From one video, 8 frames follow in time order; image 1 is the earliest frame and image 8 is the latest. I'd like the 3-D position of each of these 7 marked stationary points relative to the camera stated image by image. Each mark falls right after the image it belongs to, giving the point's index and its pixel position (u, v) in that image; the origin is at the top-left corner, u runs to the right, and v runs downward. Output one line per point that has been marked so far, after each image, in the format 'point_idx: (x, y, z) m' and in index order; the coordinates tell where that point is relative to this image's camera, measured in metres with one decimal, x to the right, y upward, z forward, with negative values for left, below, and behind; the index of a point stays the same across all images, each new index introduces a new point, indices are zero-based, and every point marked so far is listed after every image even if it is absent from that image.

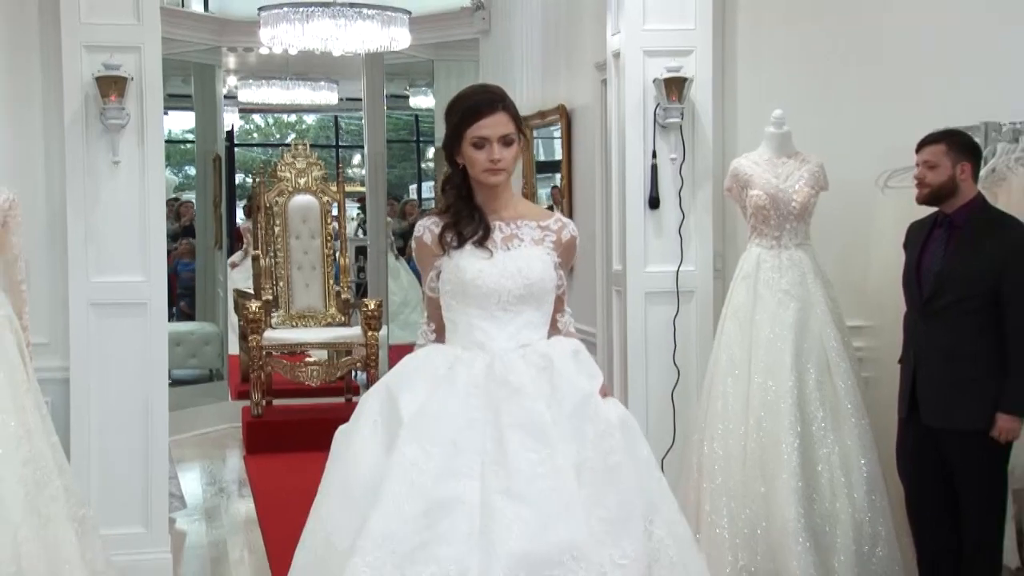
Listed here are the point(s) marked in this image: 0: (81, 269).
0: (-1.5, +0.1, +3.5) m
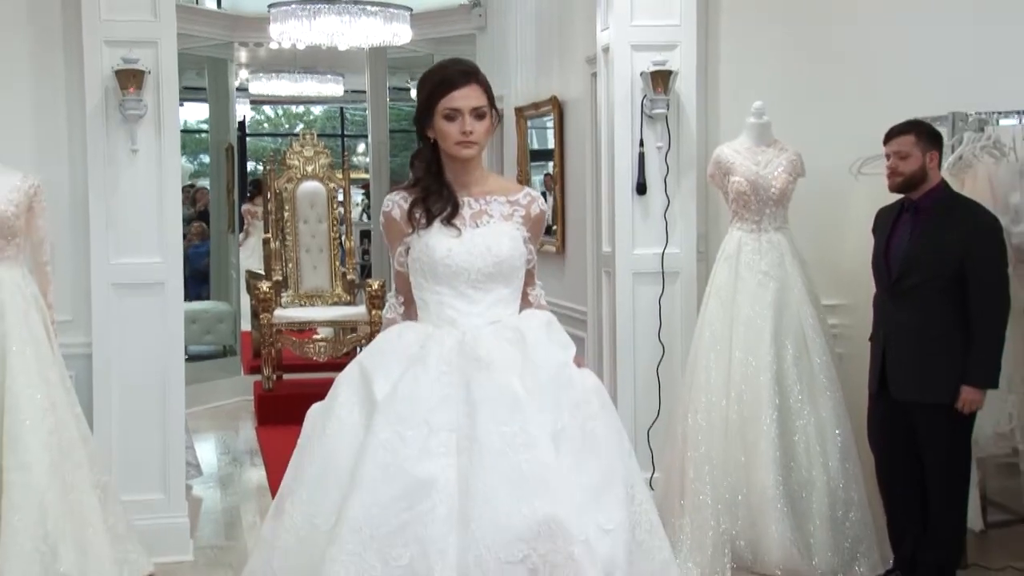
0: (-1.5, +0.1, +3.7) m
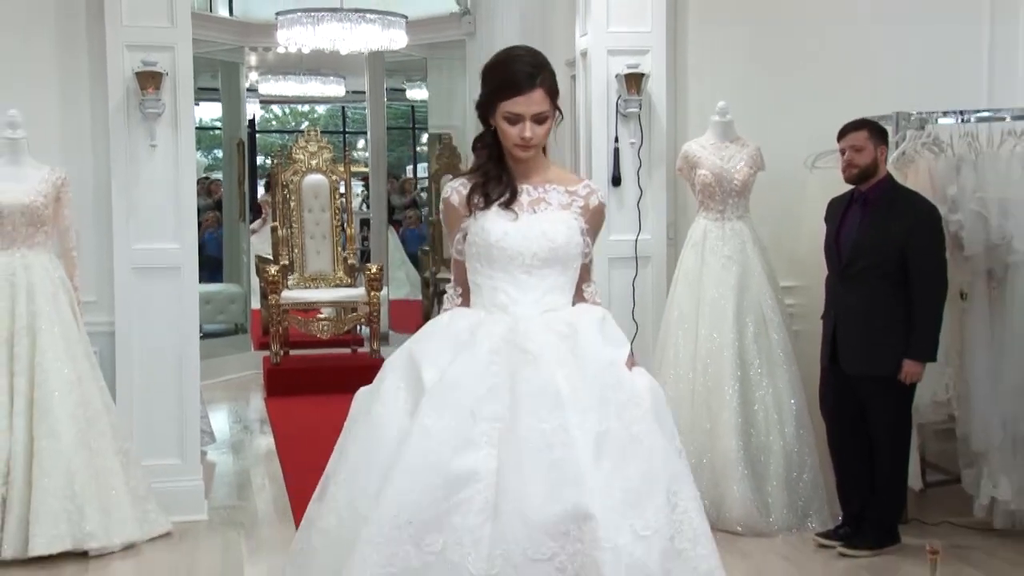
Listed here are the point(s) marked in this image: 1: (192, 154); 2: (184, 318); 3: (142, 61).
0: (-1.6, +0.2, +4.1) m
1: (-1.3, +0.5, +4.1) m
2: (-1.3, -0.1, +4.2) m
3: (-1.5, +0.9, +4.0) m
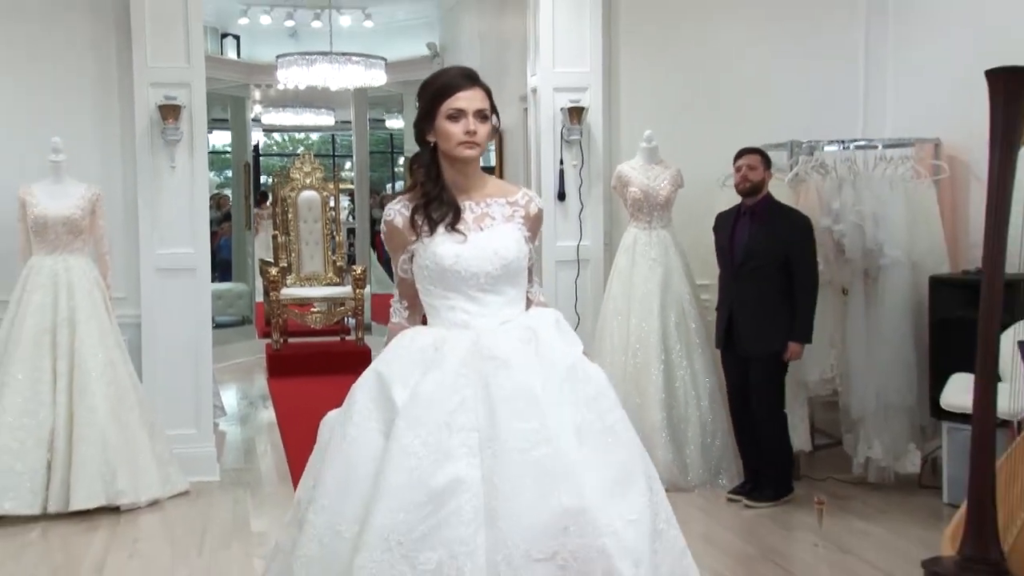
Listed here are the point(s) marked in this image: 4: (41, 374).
0: (-1.7, +0.2, +4.9) m
1: (-1.5, +0.5, +4.9) m
2: (-1.5, -0.1, +5.0) m
3: (-1.7, +0.9, +4.8) m
4: (-2.1, -0.4, +4.6) m
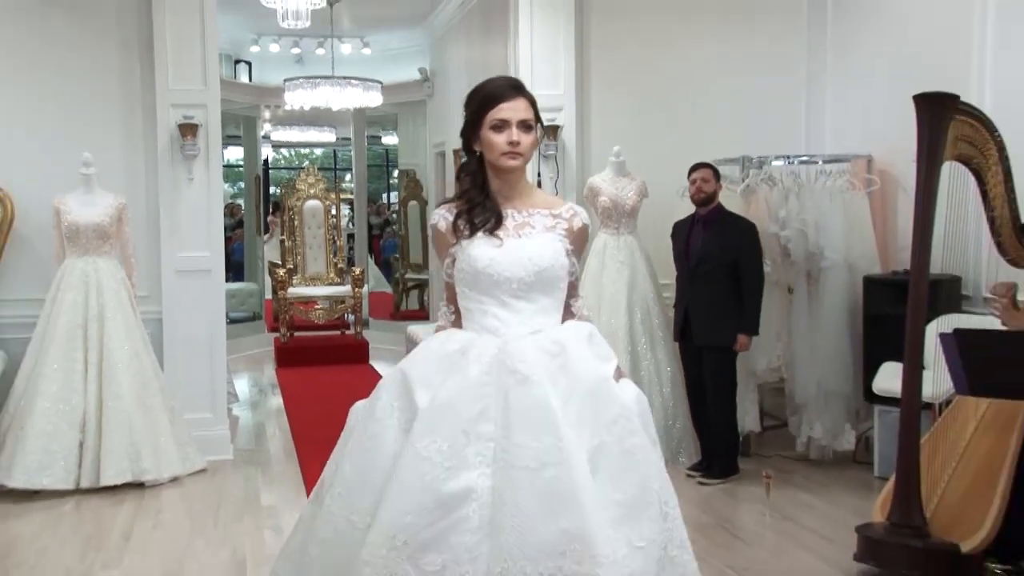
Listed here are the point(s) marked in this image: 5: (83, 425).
0: (-1.8, +0.2, +5.4) m
1: (-1.6, +0.5, +5.5) m
2: (-1.6, -0.1, +5.5) m
3: (-1.7, +0.9, +5.4) m
4: (-2.2, -0.4, +5.1) m
5: (-2.2, -0.7, +5.2) m
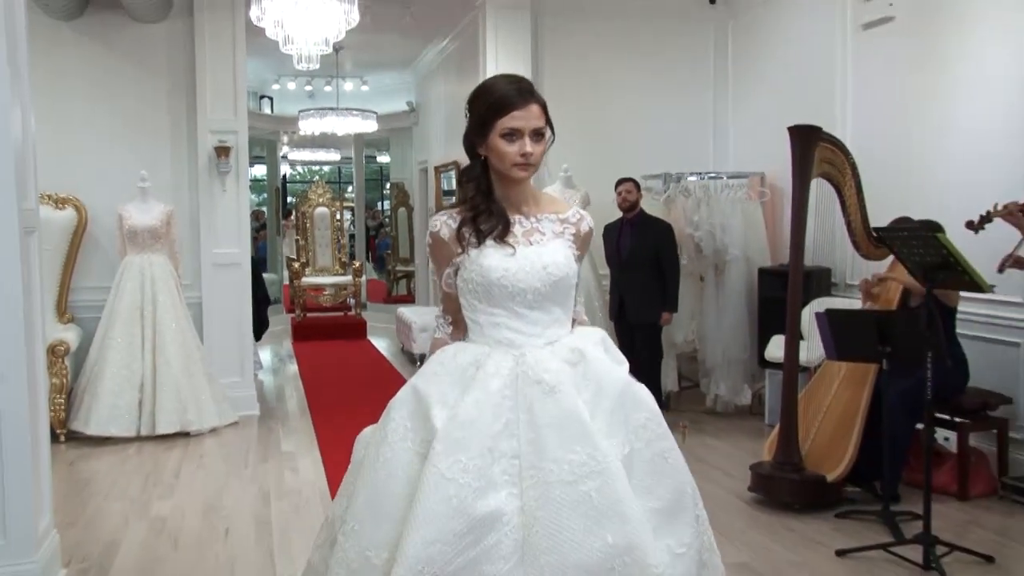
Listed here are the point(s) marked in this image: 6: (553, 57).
0: (-2.0, +0.3, +6.8) m
1: (-1.8, +0.6, +6.8) m
2: (-1.8, 0.0, +6.9) m
3: (-2.0, +1.0, +6.7) m
4: (-2.4, -0.3, +6.5) m
5: (-2.4, -0.6, +6.5) m
6: (+0.3, +1.6, +7.4) m
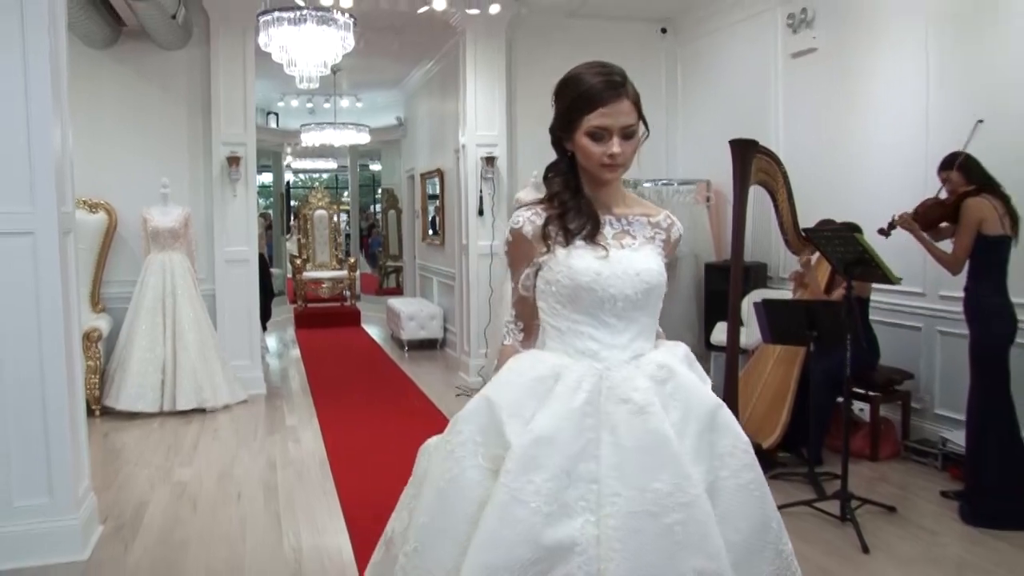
0: (-2.2, +0.3, +7.7) m
1: (-2.0, +0.7, +7.7) m
2: (-2.0, 0.0, +7.8) m
3: (-2.1, +1.0, +7.6) m
4: (-2.6, -0.3, +7.4) m
5: (-2.5, -0.6, +7.4) m
6: (+0.1, +1.7, +8.3) m
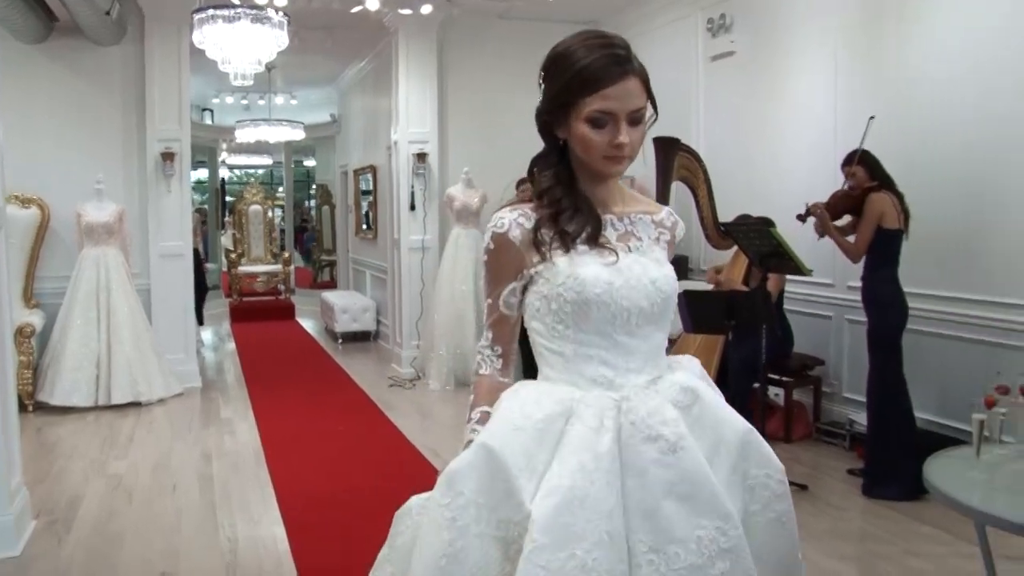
0: (-2.7, +0.4, +7.8) m
1: (-2.5, +0.7, +7.8) m
2: (-2.5, 0.0, +7.9) m
3: (-2.6, +1.1, +7.7) m
4: (-3.1, -0.2, +7.4) m
5: (-3.1, -0.5, +7.5) m
6: (-0.5, +1.8, +8.5) m
